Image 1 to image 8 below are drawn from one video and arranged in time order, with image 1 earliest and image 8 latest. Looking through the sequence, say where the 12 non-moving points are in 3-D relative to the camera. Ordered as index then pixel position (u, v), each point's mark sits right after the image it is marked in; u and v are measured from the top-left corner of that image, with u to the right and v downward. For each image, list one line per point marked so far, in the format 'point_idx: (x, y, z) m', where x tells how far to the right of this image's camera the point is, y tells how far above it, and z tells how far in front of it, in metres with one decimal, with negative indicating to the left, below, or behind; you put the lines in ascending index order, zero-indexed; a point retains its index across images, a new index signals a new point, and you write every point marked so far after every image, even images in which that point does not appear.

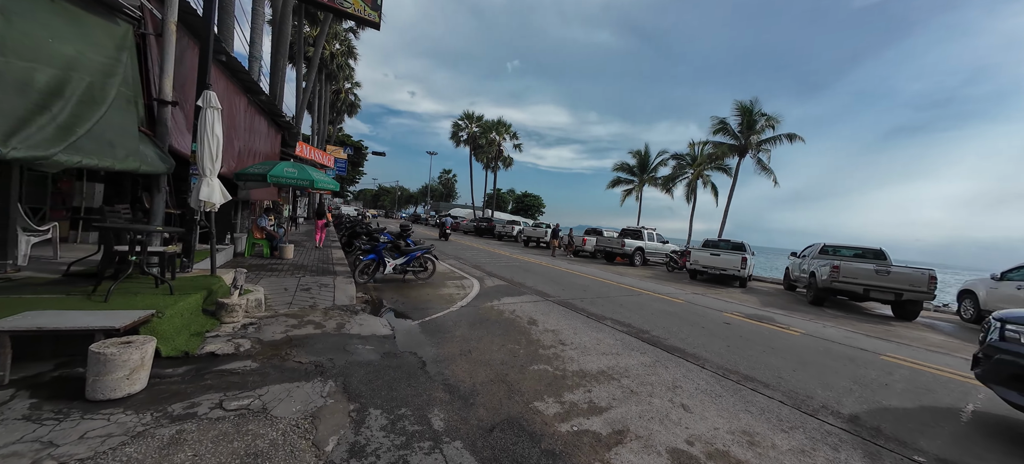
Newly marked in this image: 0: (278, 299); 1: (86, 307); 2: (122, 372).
0: (-3.8, -1.1, +5.7) m
1: (-4.2, -0.7, +3.5) m
2: (-2.8, -1.0, +2.5) m
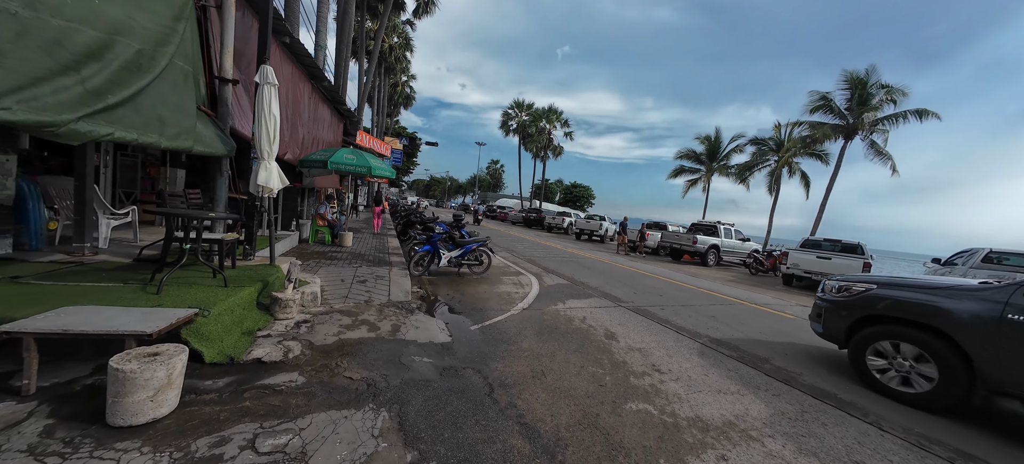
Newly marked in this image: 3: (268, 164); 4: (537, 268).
0: (-2.7, -0.9, +5.4) m
1: (-3.4, -0.6, +3.2) m
2: (-2.1, -0.9, +2.1) m
3: (-3.2, +0.9, +4.6) m
4: (+0.7, -1.0, +10.1) m
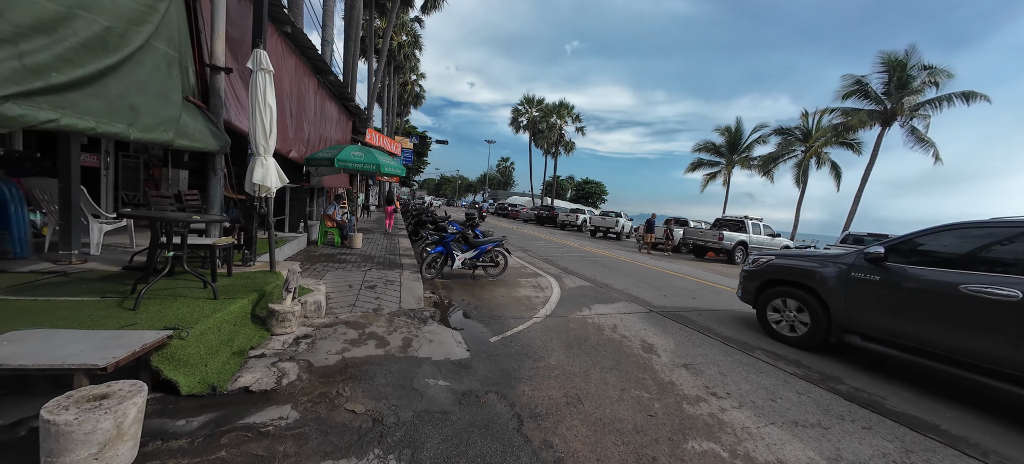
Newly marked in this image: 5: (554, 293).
0: (-2.4, -0.9, +4.9) m
1: (-3.1, -0.7, +2.8) m
2: (-1.9, -1.0, +1.6) m
3: (-2.9, +0.8, +4.2) m
4: (+1.1, -1.0, +9.5) m
5: (+0.8, -1.2, +7.0) m
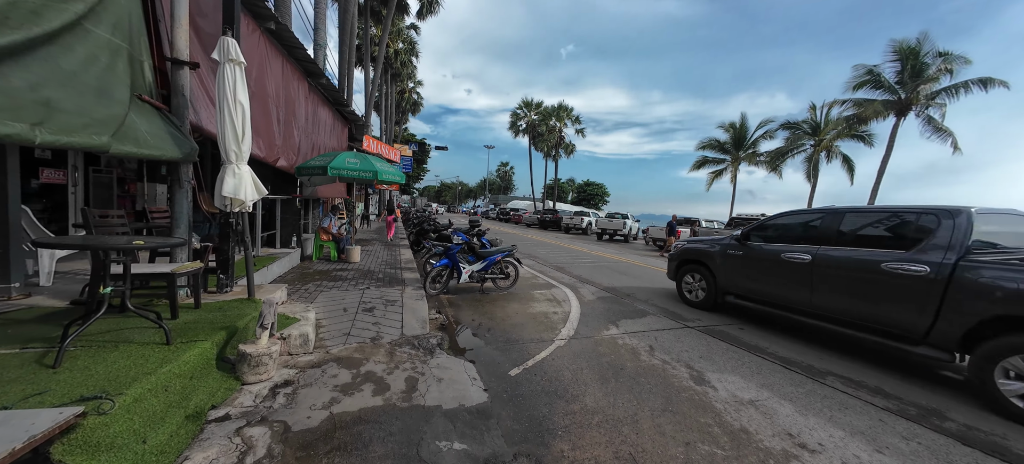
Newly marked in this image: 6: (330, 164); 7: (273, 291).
0: (-2.1, -1.1, +4.2) m
1: (-2.9, -0.9, +2.1) m
2: (-1.7, -1.1, +0.9) m
3: (-2.7, +0.6, +3.5) m
4: (+1.4, -1.1, +8.8) m
5: (+1.1, -1.3, +6.3) m
6: (-3.8, +1.4, +7.3) m
7: (-3.0, -0.7, +4.4) m
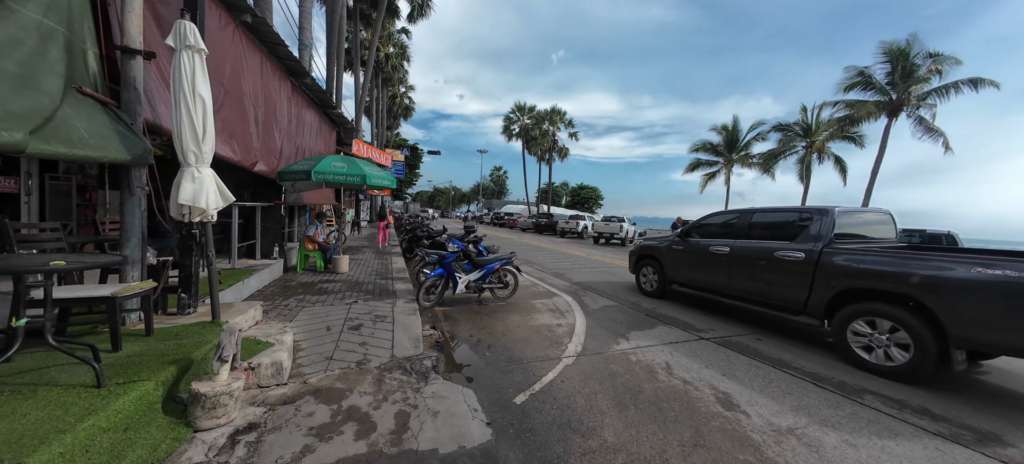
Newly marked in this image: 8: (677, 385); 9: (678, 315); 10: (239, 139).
0: (-2.1, -1.2, +3.8) m
1: (-2.8, -1.0, +1.6) m
2: (-1.6, -1.2, +0.5) m
3: (-2.7, +0.5, +3.1) m
4: (+1.4, -1.2, +8.4) m
5: (+1.1, -1.4, +5.9) m
6: (-3.8, +1.2, +6.9) m
7: (-2.9, -0.9, +3.9) m
8: (+1.7, -1.5, +3.7) m
9: (+2.9, -1.4, +6.2) m
10: (-4.3, +1.4, +5.6) m
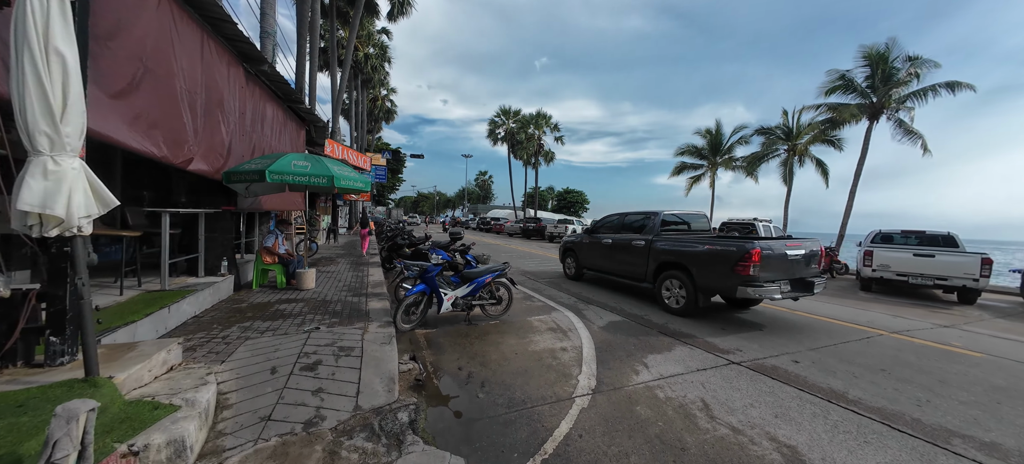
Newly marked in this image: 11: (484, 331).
0: (-2.1, -1.4, +2.8) m
1: (-2.7, -1.1, +0.6) m
2: (-1.5, -1.3, -0.5) m
3: (-2.7, +0.4, +2.1) m
4: (+1.2, -1.4, +7.6) m
5: (+1.0, -1.5, +5.0) m
6: (-4.0, +1.0, +5.8) m
7: (-2.9, -1.0, +2.9) m
8: (+1.7, -1.6, +2.9) m
9: (+2.8, -1.5, +5.5) m
10: (-4.4, +1.3, +4.5) m
11: (-0.4, -1.5, +5.4) m
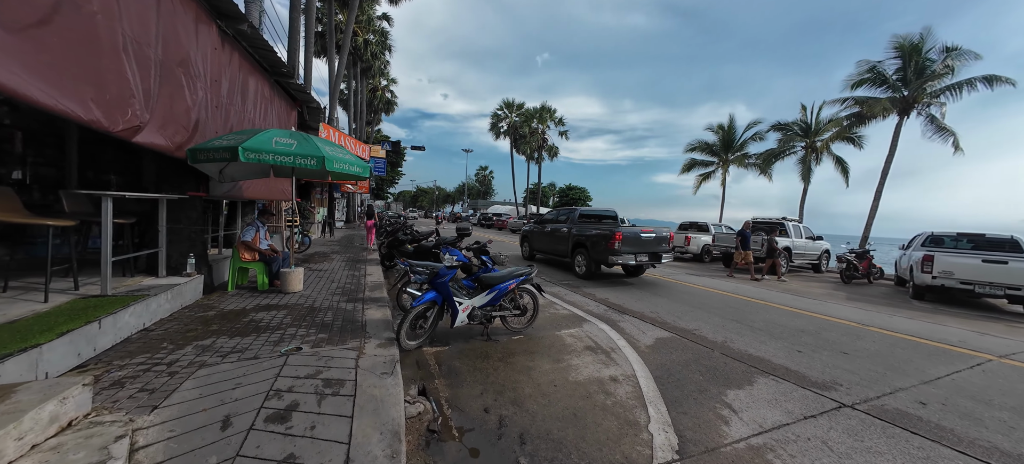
0: (-1.7, -1.3, +1.7) m
1: (-2.3, -1.0, -0.4) m
2: (-1.0, -1.3, -1.5) m
3: (-2.2, +0.5, +1.0) m
4: (+1.5, -1.3, +6.5) m
5: (+1.4, -1.5, +4.0) m
6: (-3.5, +1.2, +4.8) m
7: (-2.5, -0.9, +1.9) m
8: (+2.1, -1.6, +1.8) m
9: (+3.2, -1.5, +4.4) m
10: (-4.0, +1.4, +3.4) m
11: (0.0, -1.4, +4.3) m
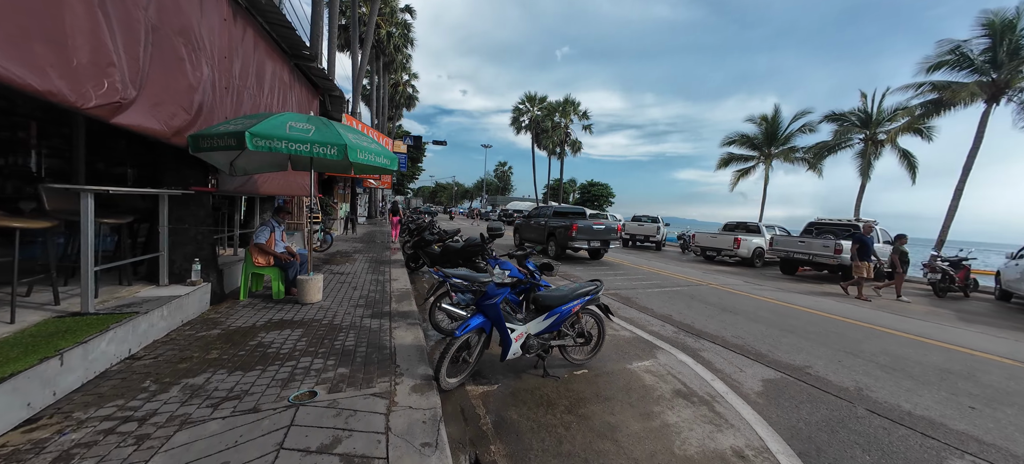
0: (-1.2, -1.4, +0.8) m
1: (-1.9, -1.1, -1.3) m
2: (-0.7, -1.4, -2.5) m
3: (-1.7, +0.3, +0.1) m
4: (+2.3, -1.4, +5.5) m
5: (+2.0, -1.6, +2.9) m
6: (-2.8, +1.1, +3.9) m
7: (-2.0, -1.0, +1.0) m
8: (+2.6, -1.8, +0.7) m
9: (+3.8, -1.6, +3.3) m
10: (-3.3, +1.3, +2.6) m
11: (+0.6, -1.5, +3.3) m
